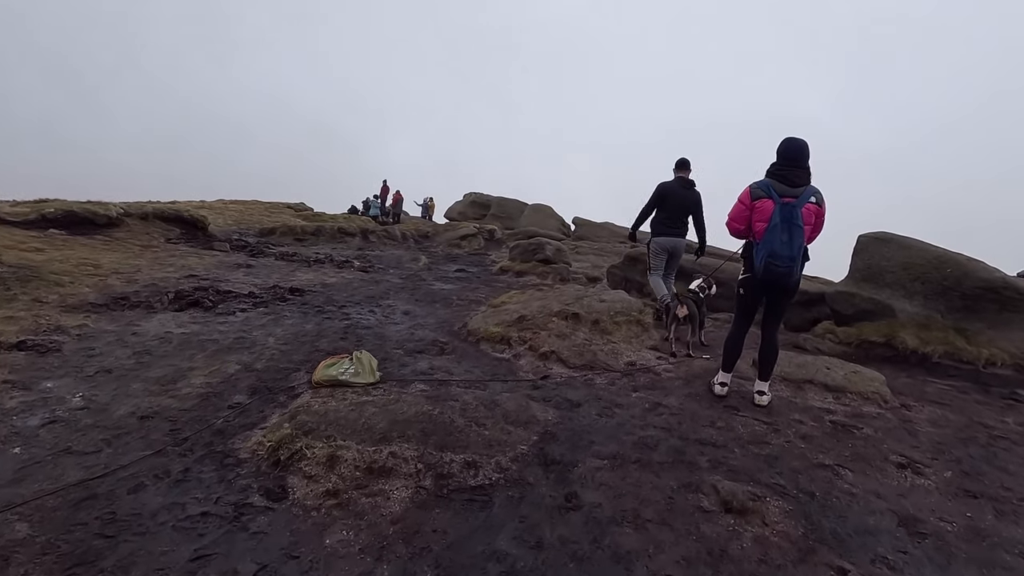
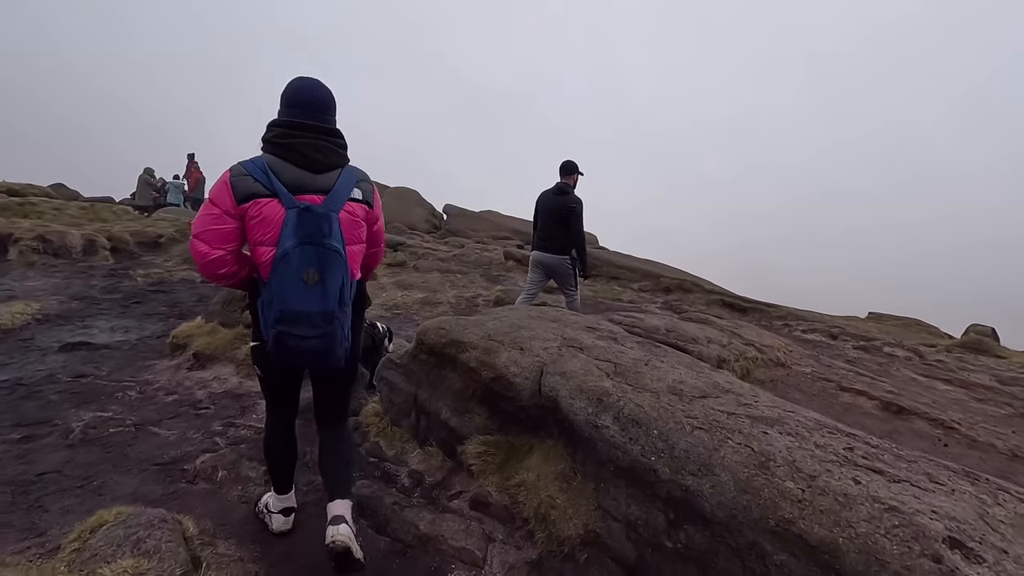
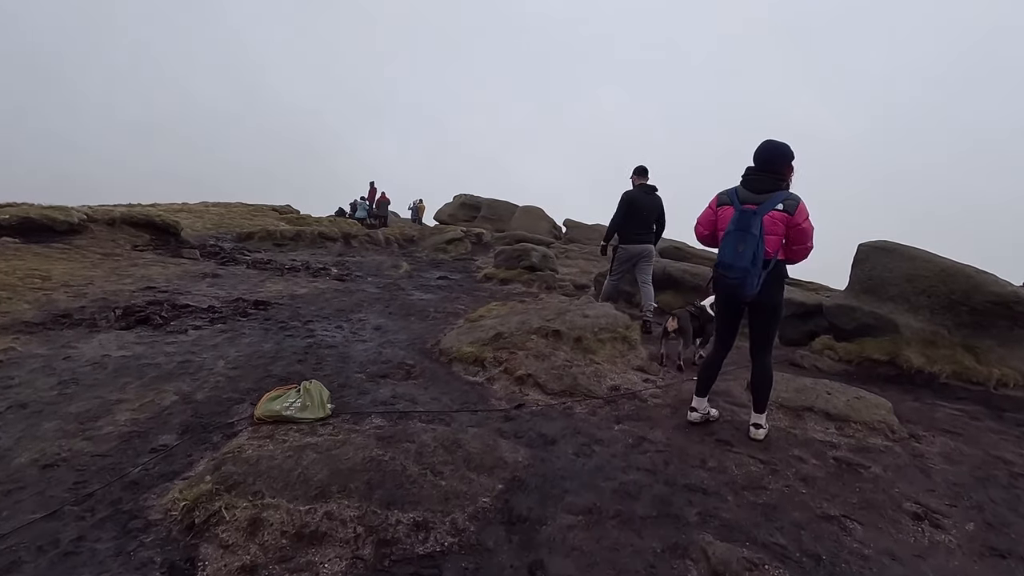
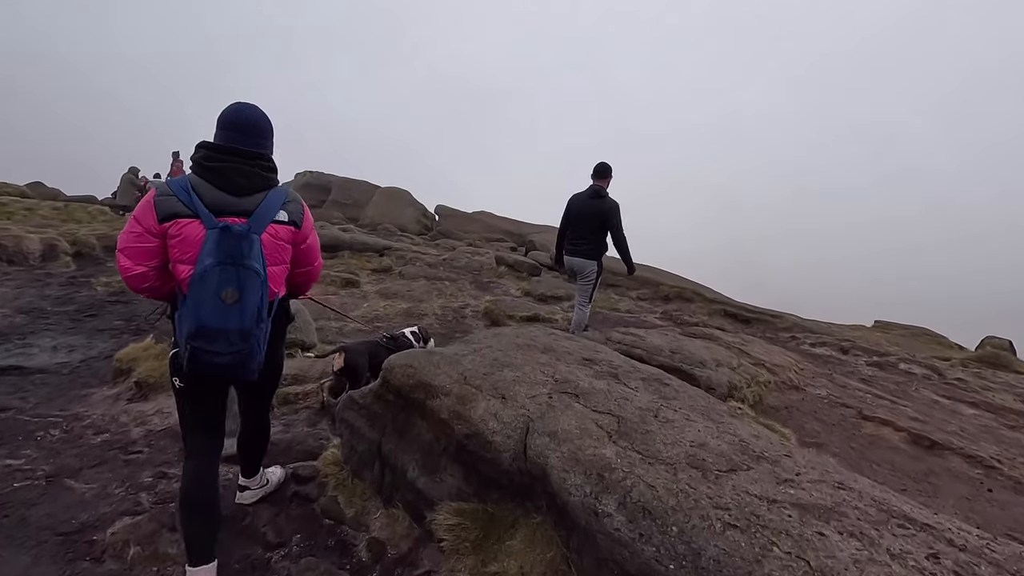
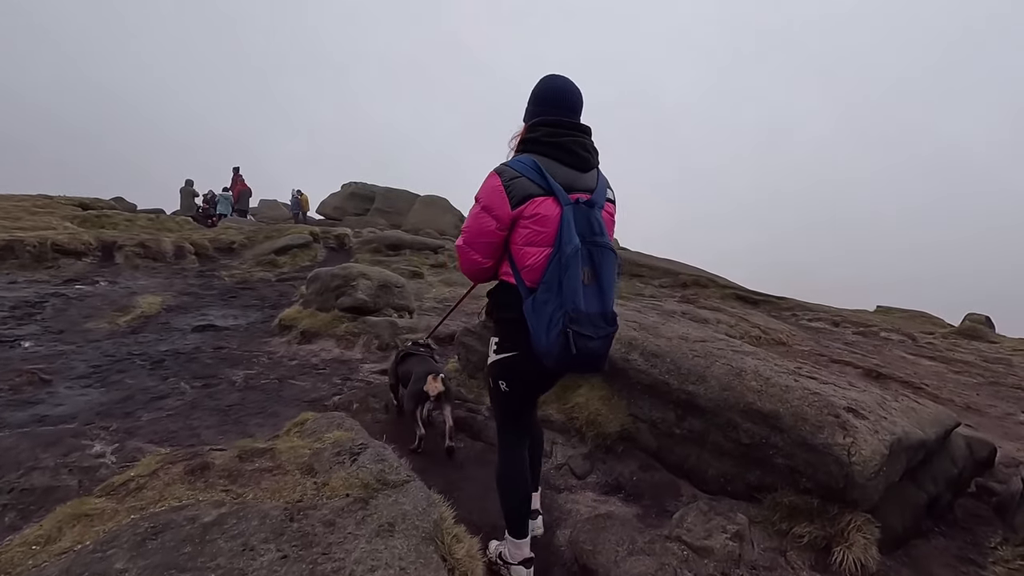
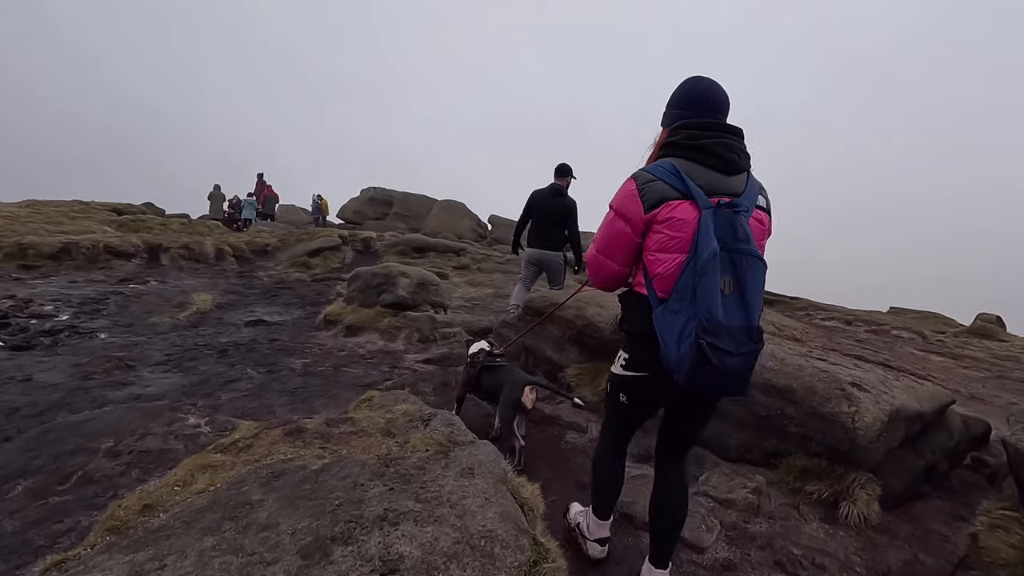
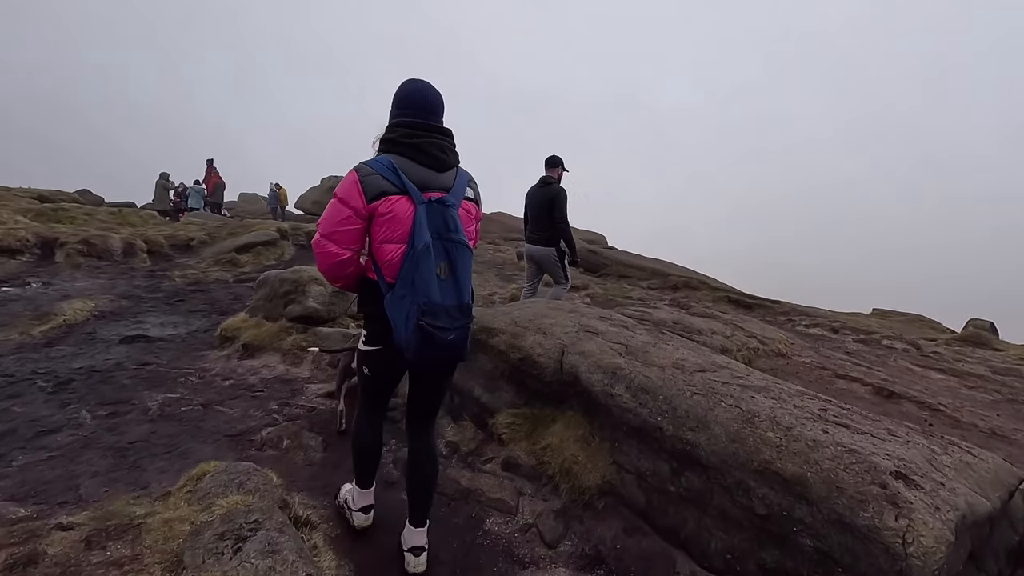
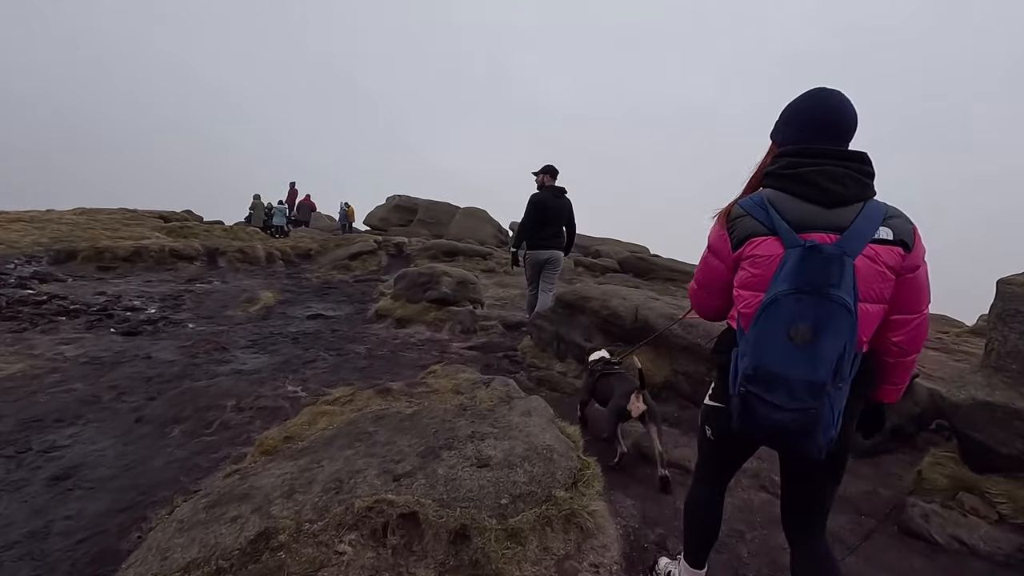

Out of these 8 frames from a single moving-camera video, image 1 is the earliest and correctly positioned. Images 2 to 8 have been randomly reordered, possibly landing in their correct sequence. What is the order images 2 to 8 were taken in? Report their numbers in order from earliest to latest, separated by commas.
3, 8, 6, 5, 7, 2, 4
